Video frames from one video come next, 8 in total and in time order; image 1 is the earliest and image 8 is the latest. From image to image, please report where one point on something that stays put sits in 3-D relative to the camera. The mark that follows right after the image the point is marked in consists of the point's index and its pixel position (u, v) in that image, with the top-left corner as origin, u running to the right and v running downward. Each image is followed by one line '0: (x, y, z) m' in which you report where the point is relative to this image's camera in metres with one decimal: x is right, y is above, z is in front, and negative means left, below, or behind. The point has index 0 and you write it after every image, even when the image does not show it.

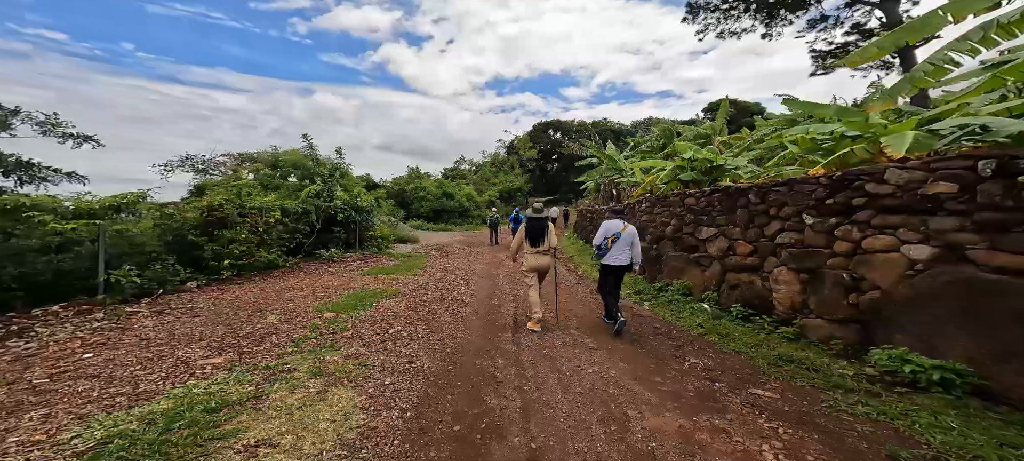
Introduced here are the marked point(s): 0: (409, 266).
0: (-2.9, -1.0, +11.5) m
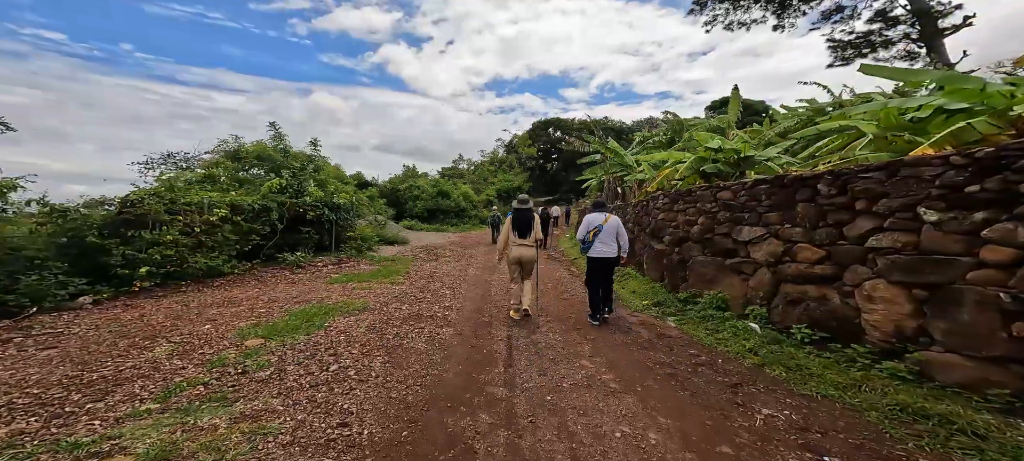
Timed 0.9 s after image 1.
0: (-3.0, -1.0, +10.0) m
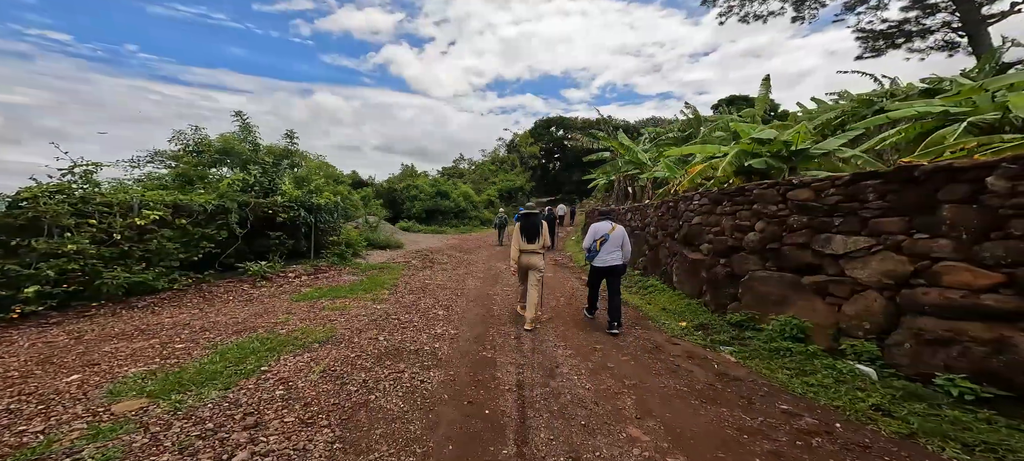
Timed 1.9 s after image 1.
0: (-2.9, -1.1, +8.4) m
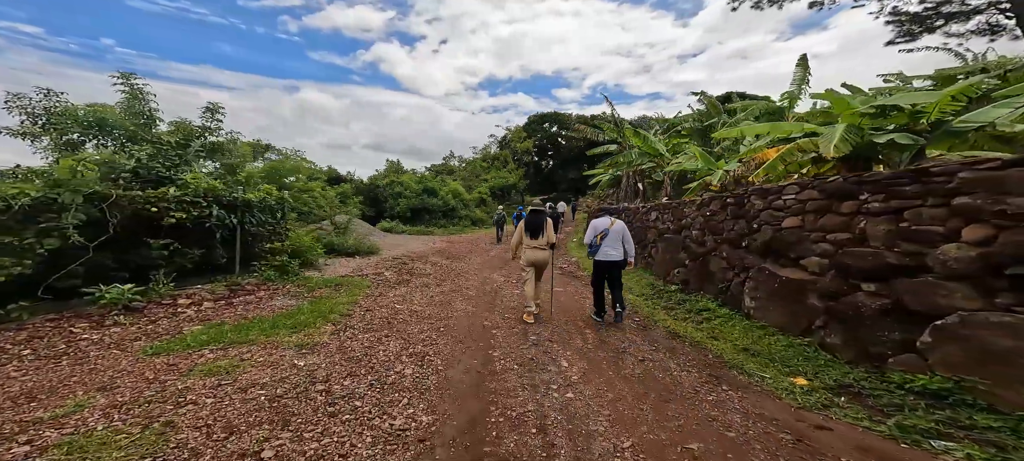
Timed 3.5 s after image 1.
0: (-2.8, -1.1, +5.7) m
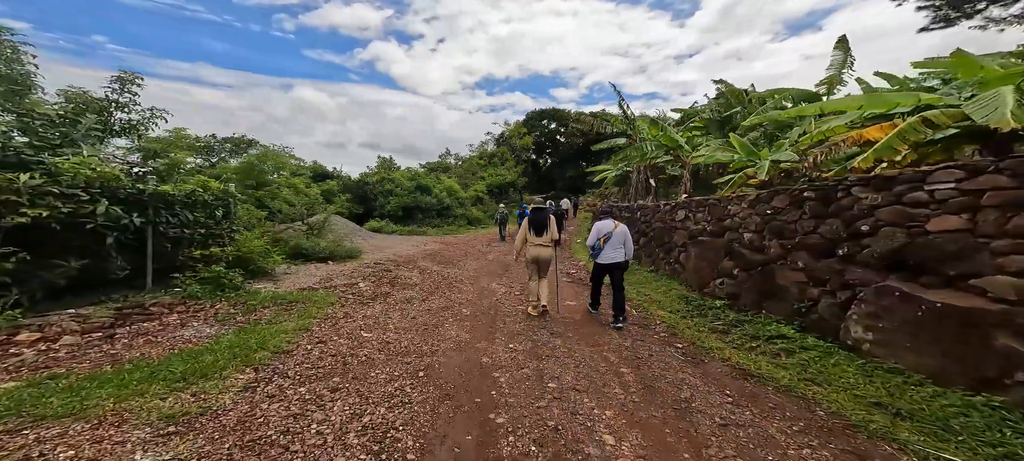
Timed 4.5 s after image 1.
0: (-2.7, -1.2, +4.0) m
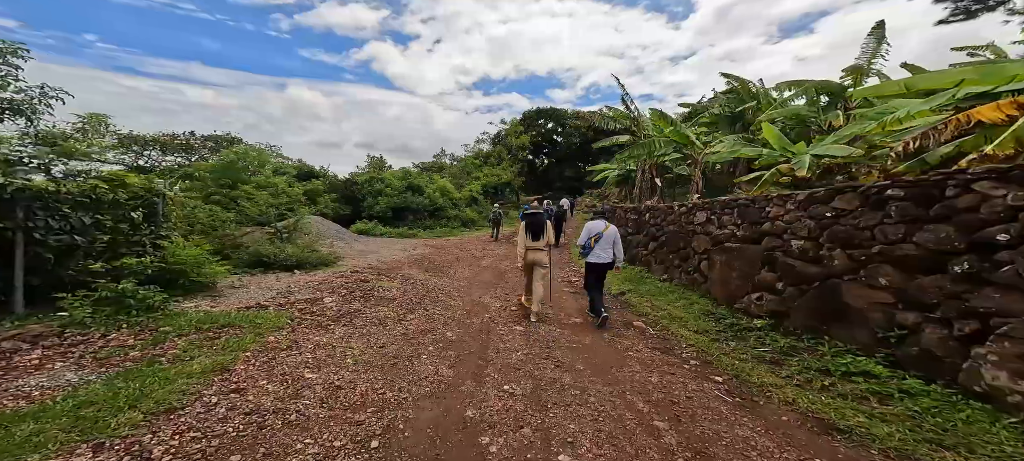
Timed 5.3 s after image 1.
0: (-2.7, -1.2, +2.7) m
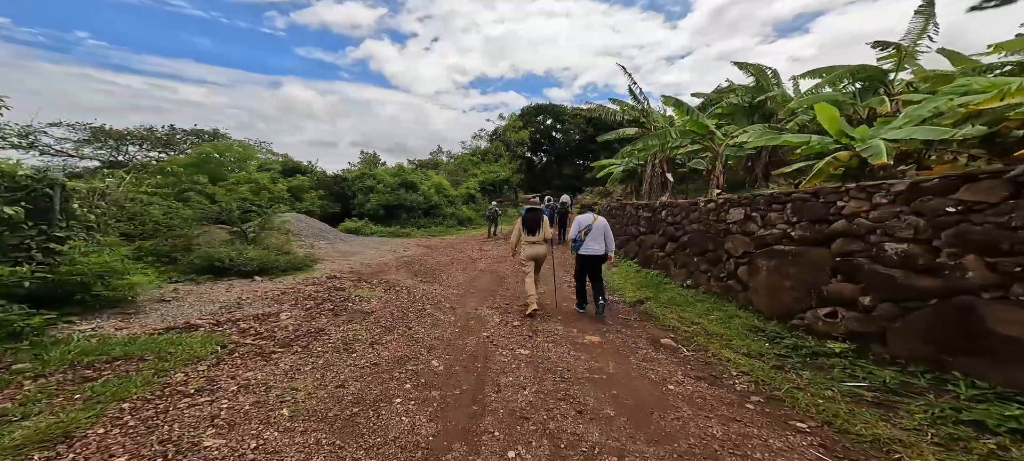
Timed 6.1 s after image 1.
0: (-2.7, -1.2, +1.4) m
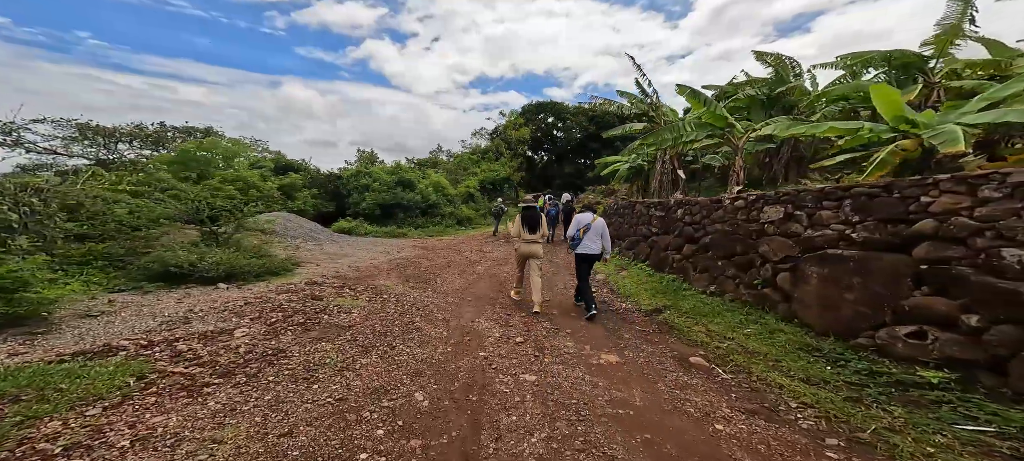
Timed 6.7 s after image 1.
0: (-2.6, -1.2, +0.5) m
